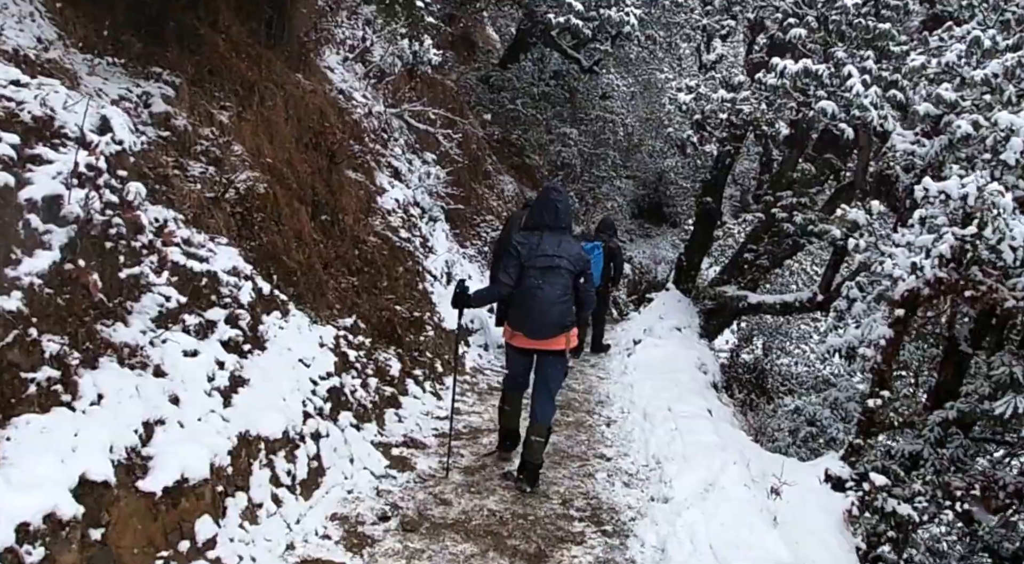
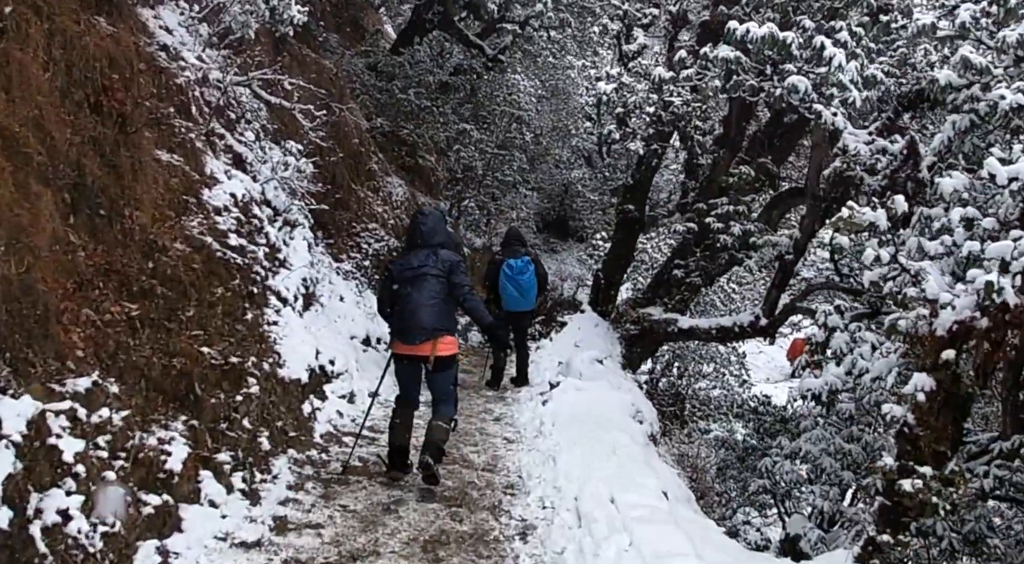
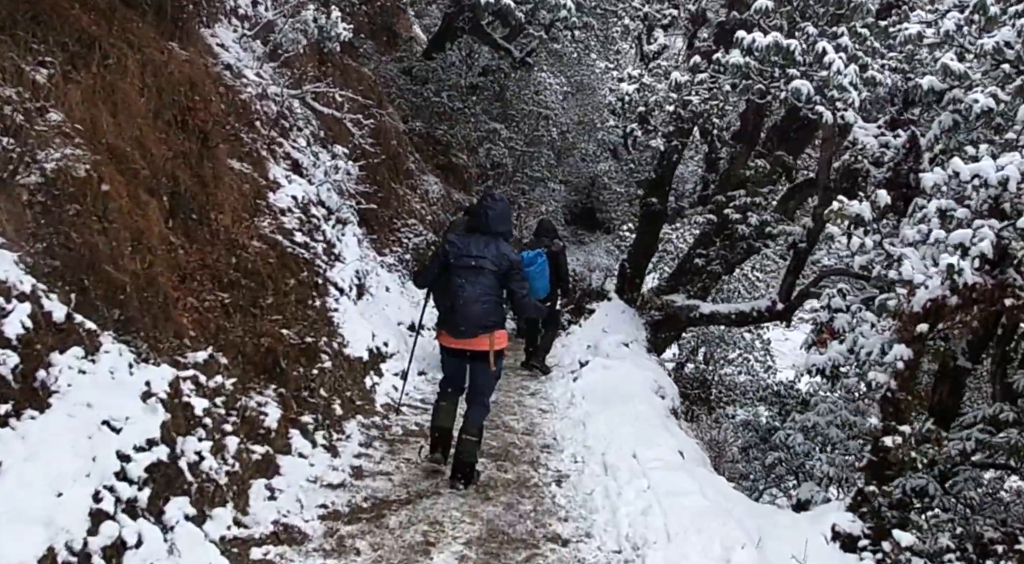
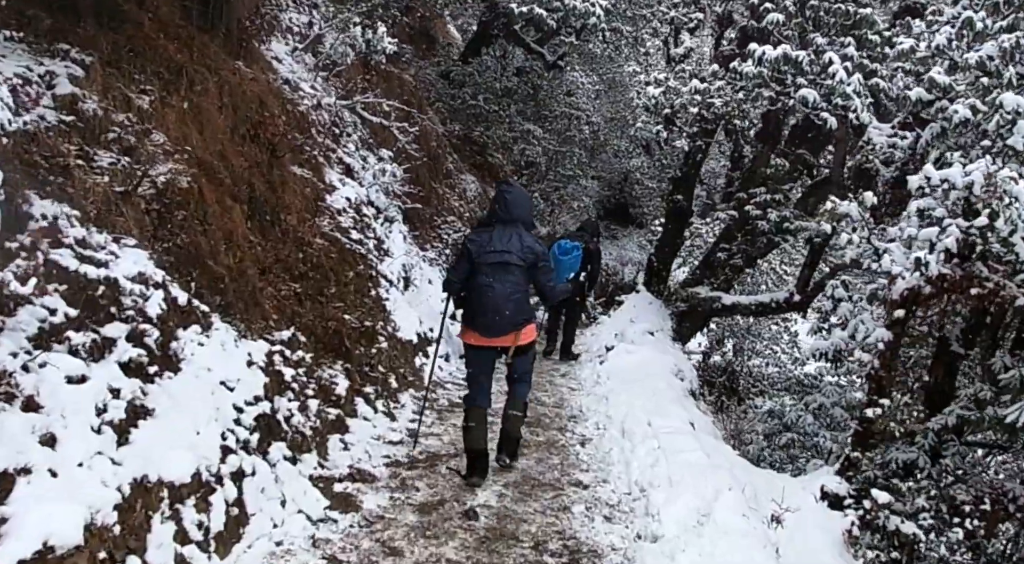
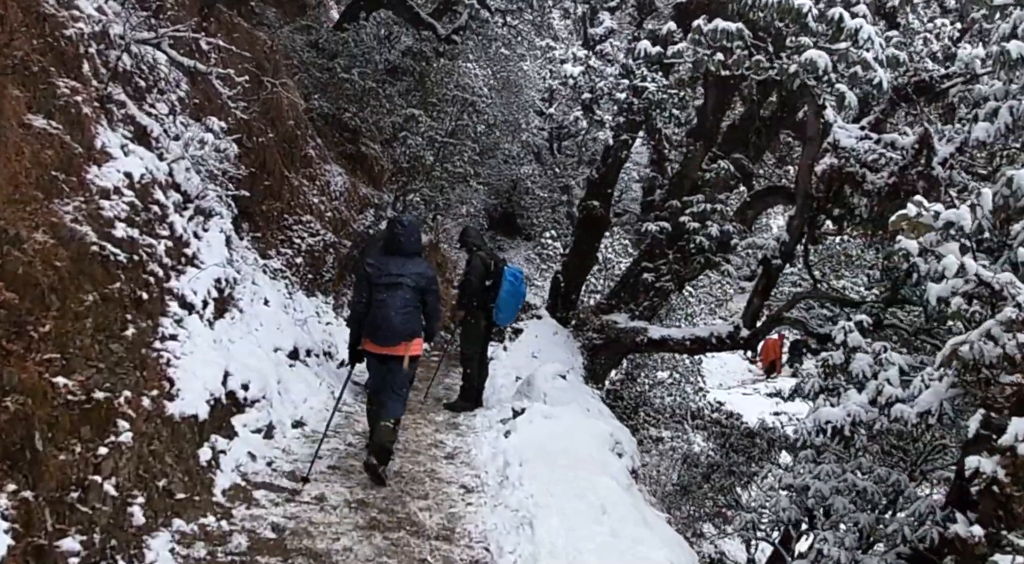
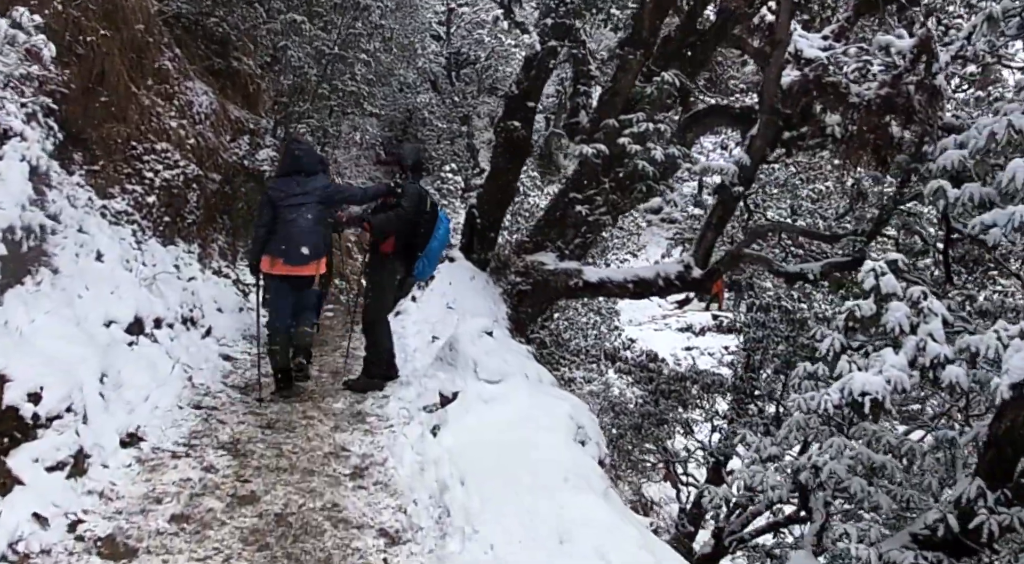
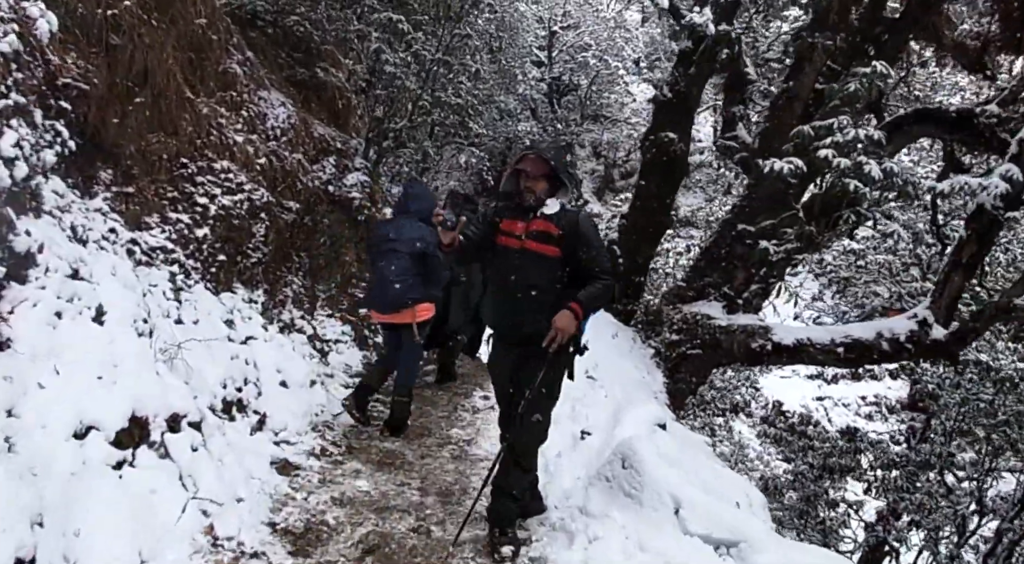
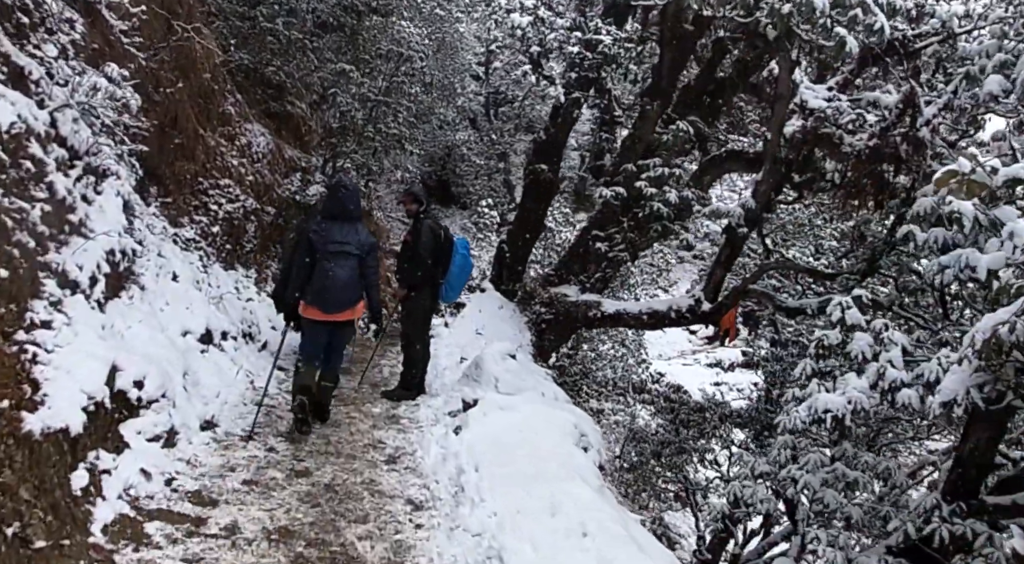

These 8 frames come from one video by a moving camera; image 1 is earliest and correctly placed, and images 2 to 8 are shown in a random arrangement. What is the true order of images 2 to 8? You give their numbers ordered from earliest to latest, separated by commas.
4, 3, 2, 5, 8, 6, 7
